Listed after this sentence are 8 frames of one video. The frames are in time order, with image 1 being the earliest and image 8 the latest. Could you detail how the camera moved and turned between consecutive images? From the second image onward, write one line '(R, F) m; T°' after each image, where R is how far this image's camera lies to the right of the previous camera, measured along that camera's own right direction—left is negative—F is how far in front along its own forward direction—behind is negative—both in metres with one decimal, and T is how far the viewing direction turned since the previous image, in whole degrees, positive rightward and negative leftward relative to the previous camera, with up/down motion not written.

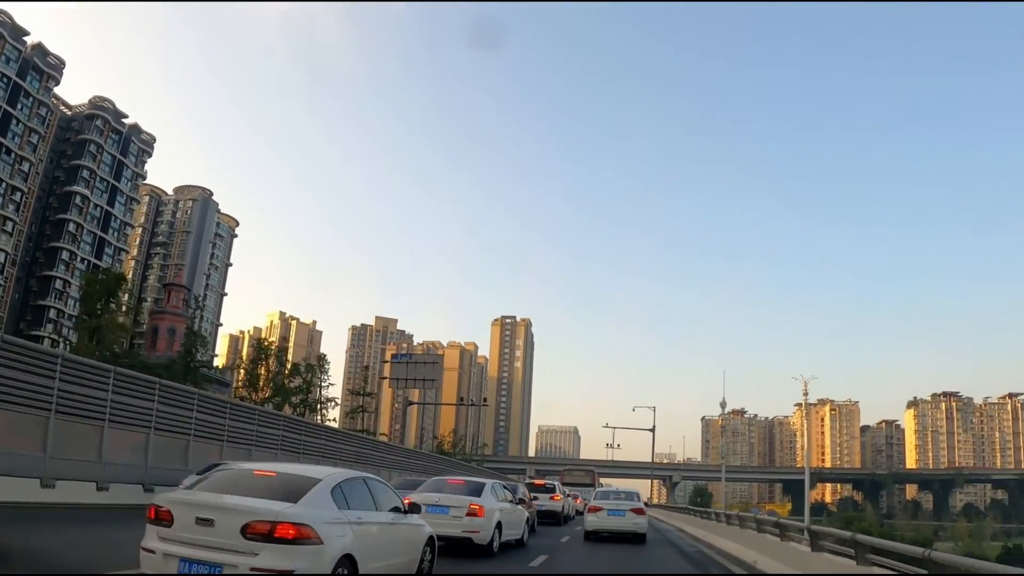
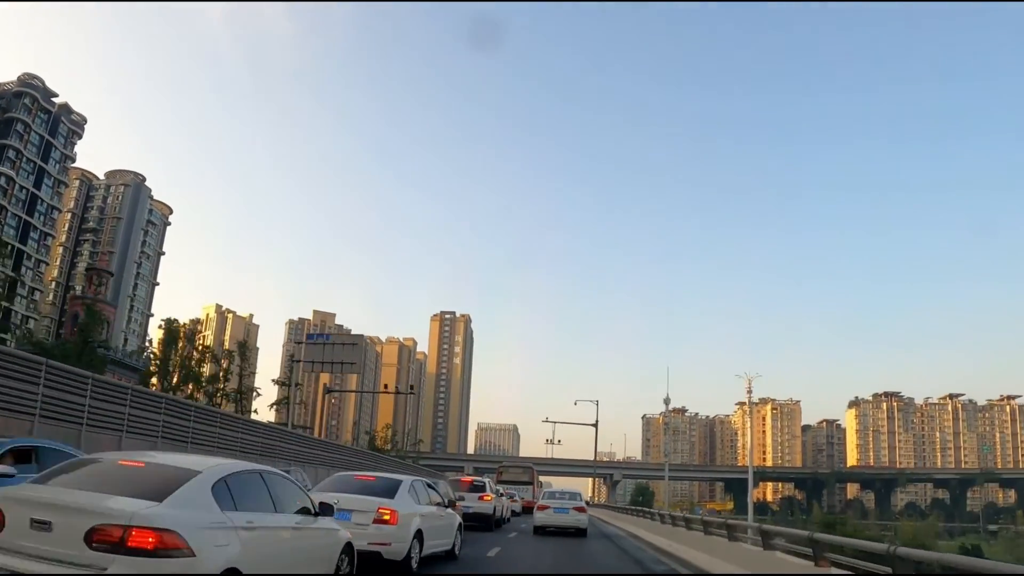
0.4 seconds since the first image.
(+1.2, +4.2) m; +4°
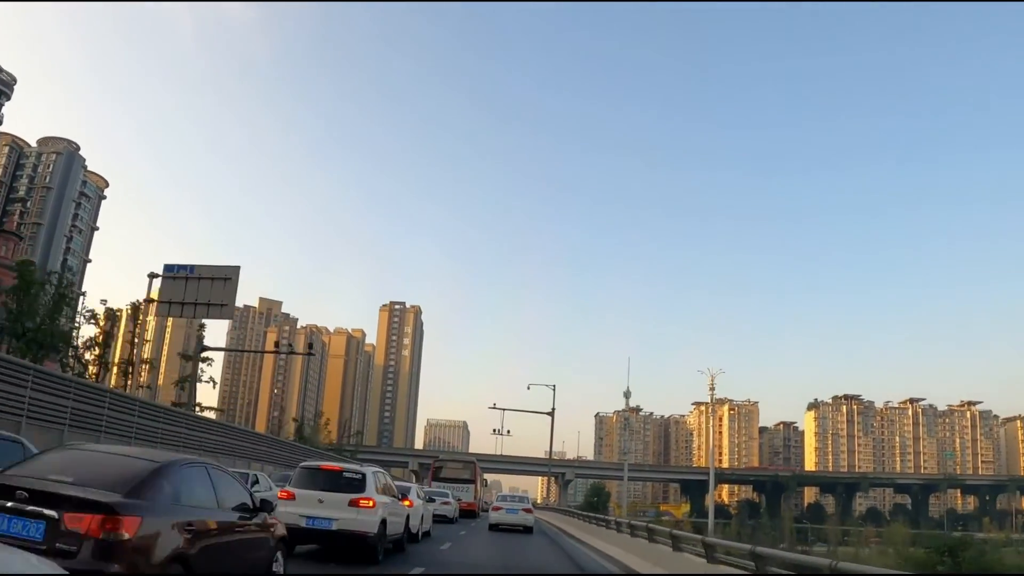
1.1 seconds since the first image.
(+0.8, +5.1) m; +3°
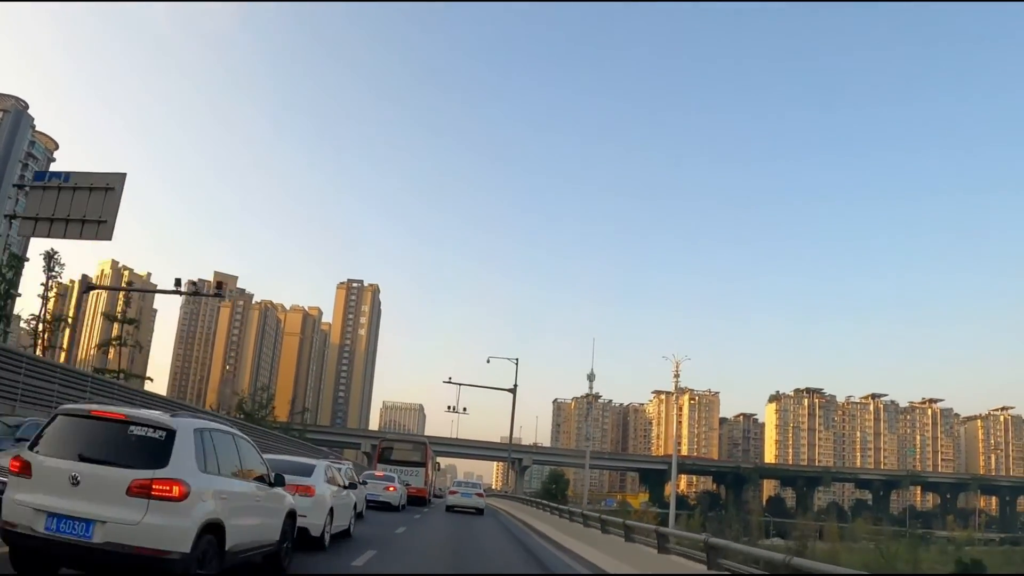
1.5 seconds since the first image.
(+0.3, +3.1) m; +3°
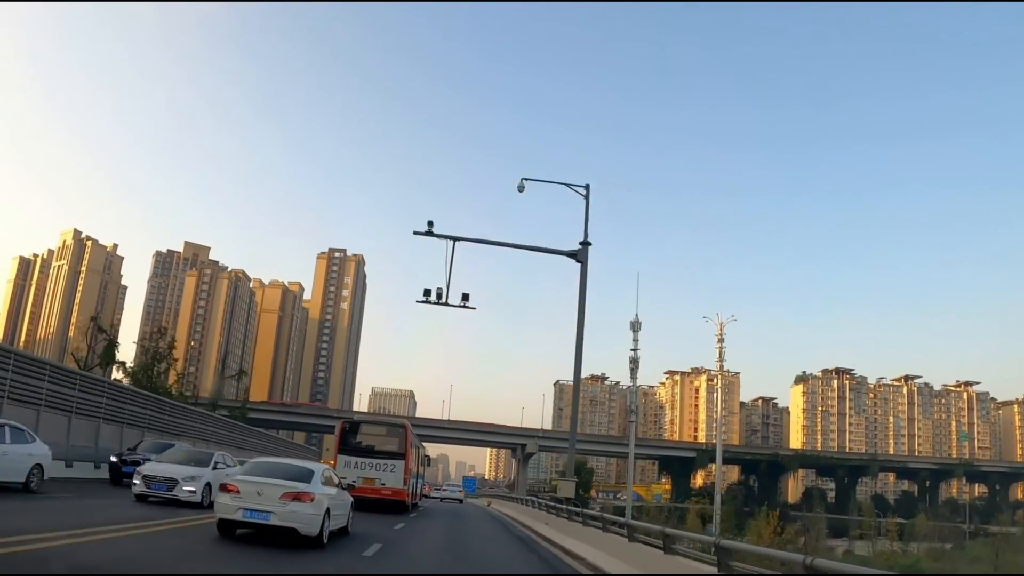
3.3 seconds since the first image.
(-0.6, +10.2) m; 0°
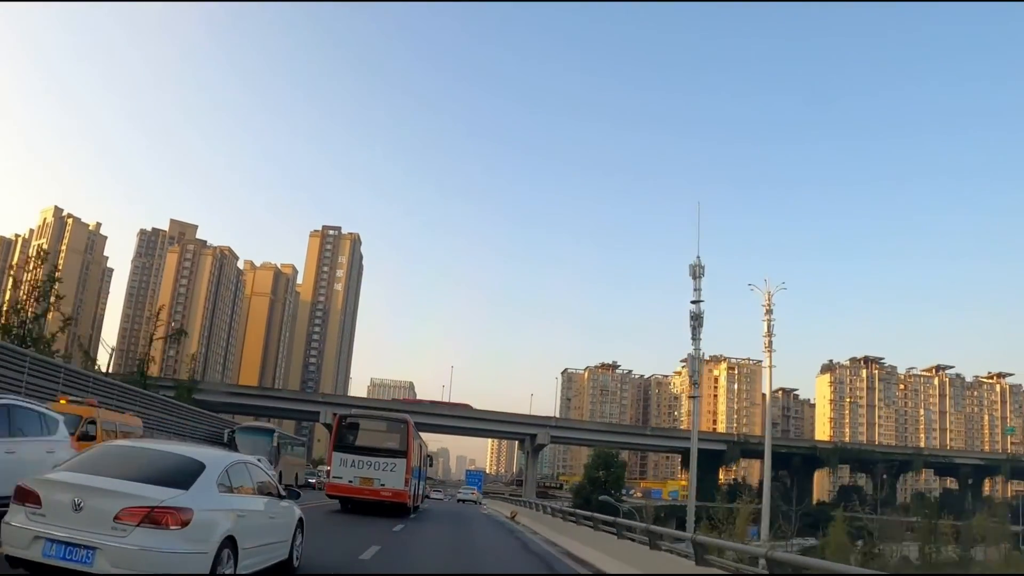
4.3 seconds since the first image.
(-0.5, +6.3) m; 0°
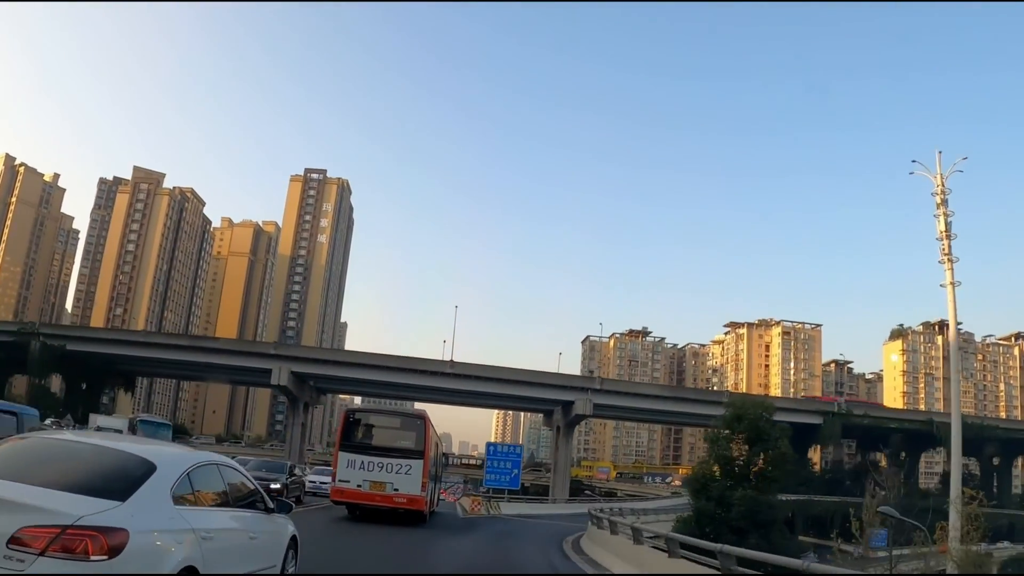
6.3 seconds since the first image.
(-1.1, +13.0) m; 0°
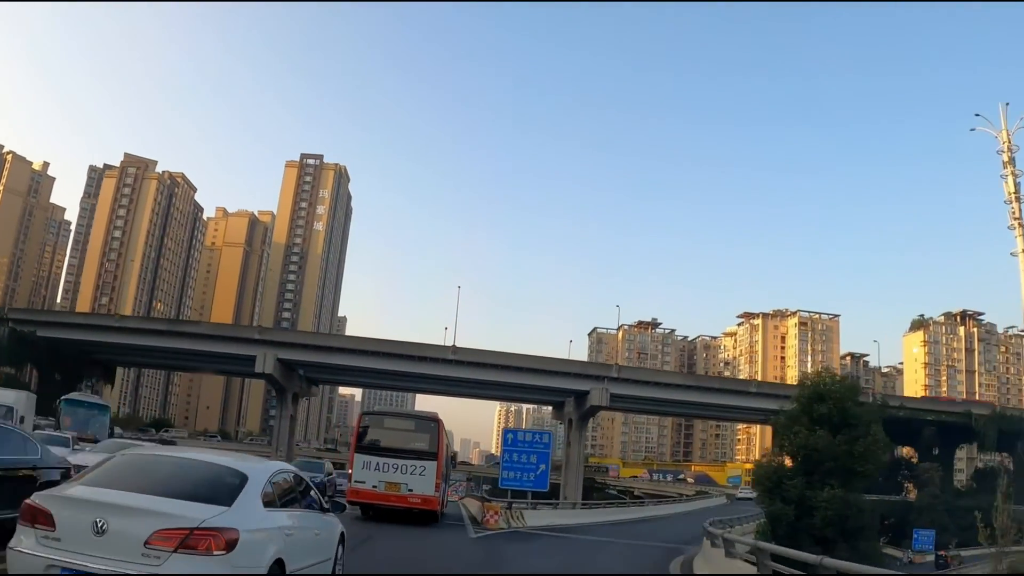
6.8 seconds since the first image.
(-0.3, +3.0) m; 0°
